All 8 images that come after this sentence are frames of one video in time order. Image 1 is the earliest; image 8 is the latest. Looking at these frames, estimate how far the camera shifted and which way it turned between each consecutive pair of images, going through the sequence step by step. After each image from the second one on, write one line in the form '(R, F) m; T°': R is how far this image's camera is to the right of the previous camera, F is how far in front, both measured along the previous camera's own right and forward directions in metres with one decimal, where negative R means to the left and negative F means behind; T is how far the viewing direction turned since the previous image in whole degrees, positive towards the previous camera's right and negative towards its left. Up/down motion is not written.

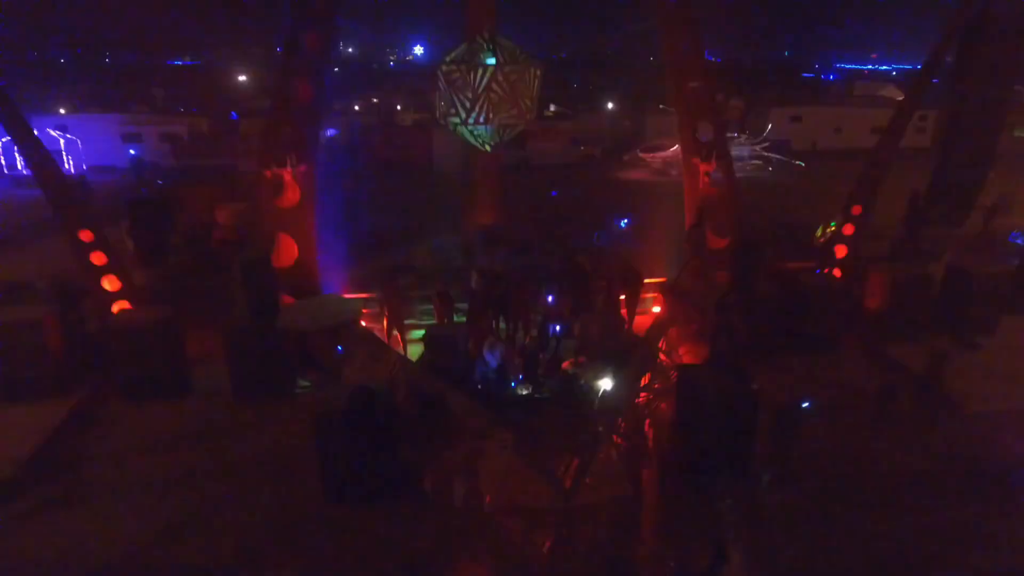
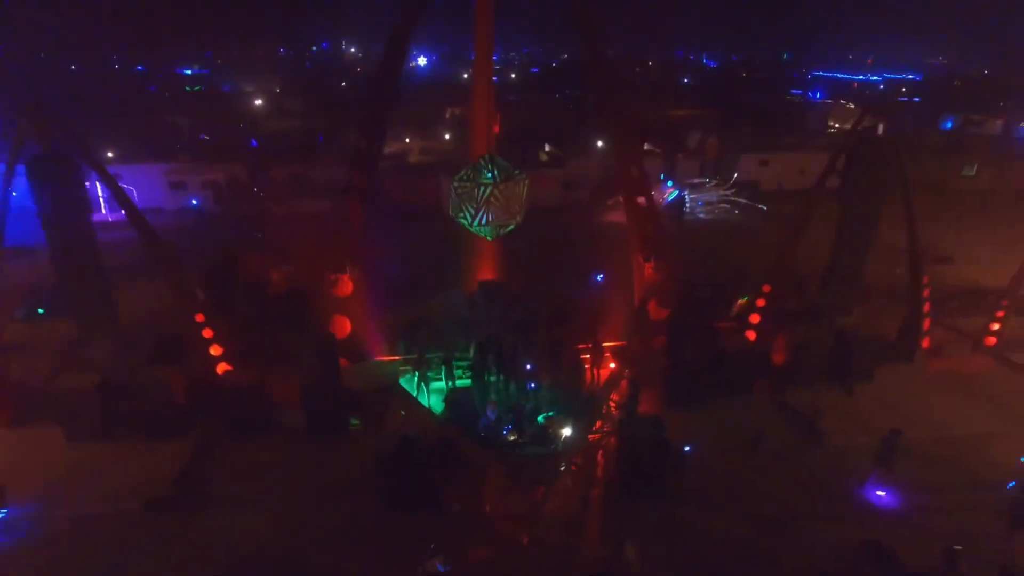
(+0.1, -1.1) m; -1°
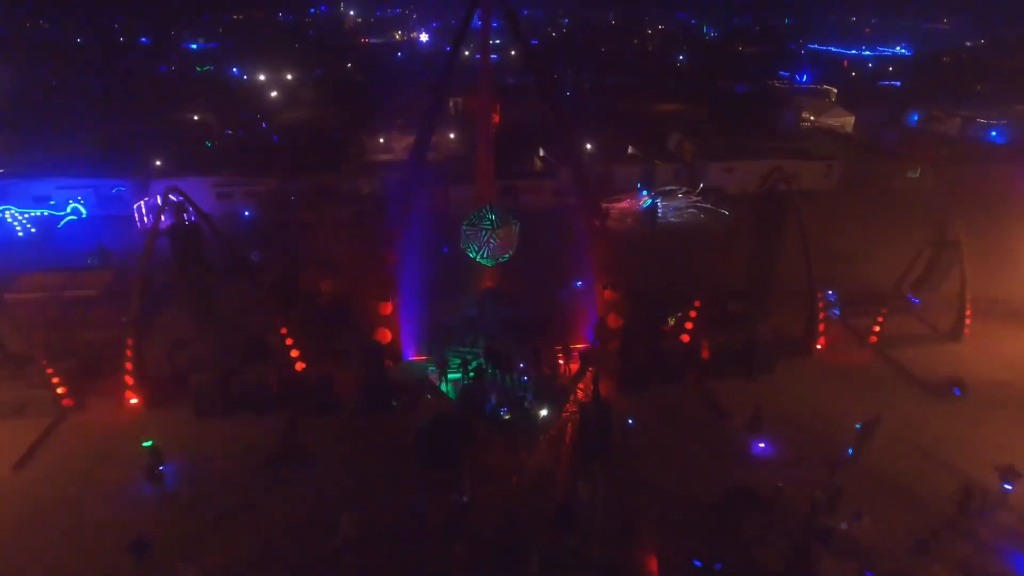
(+0.1, -1.6) m; 0°
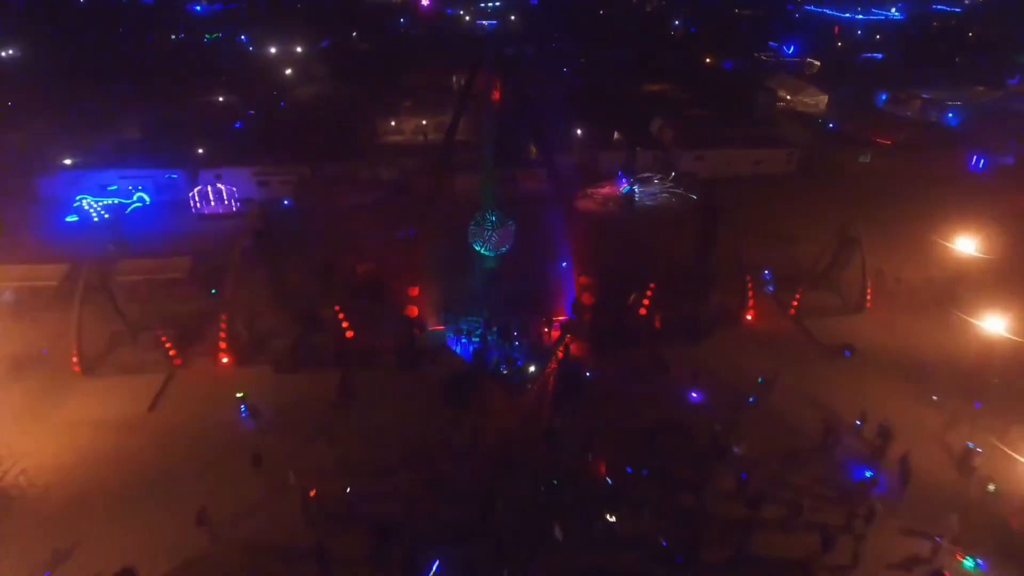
(0.0, -1.8) m; 0°
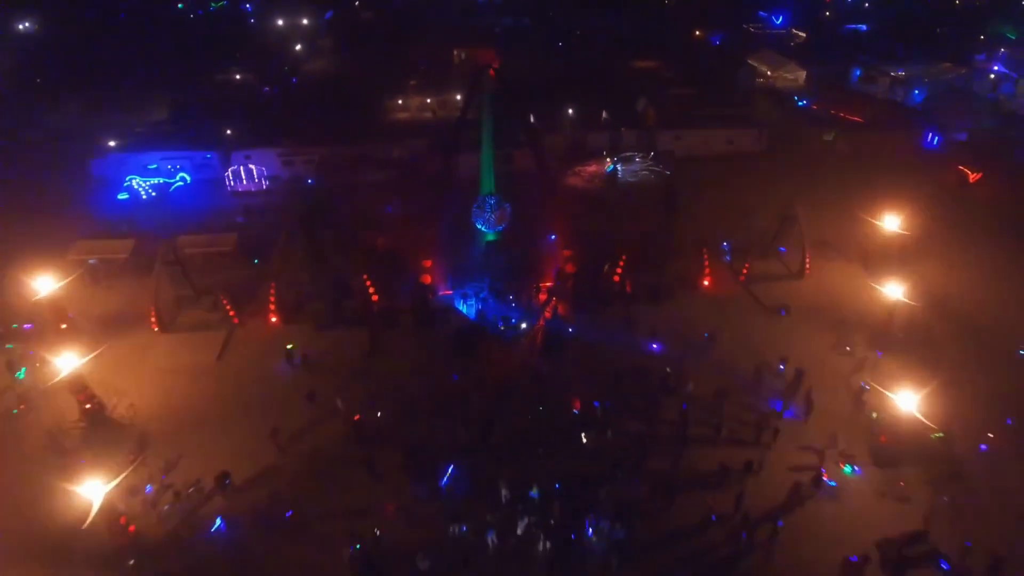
(+0.1, -1.7) m; 0°
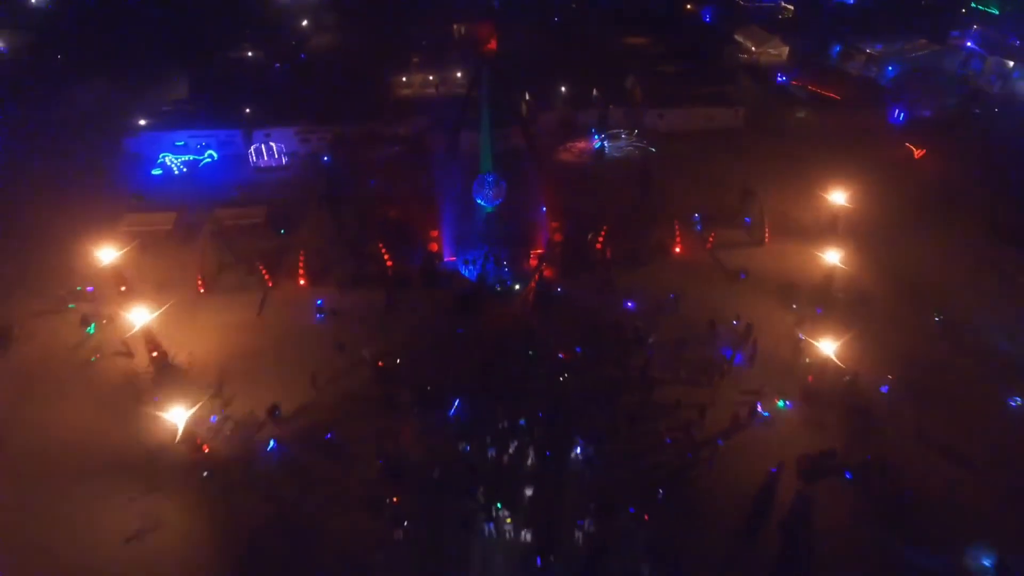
(+0.1, -1.5) m; 0°
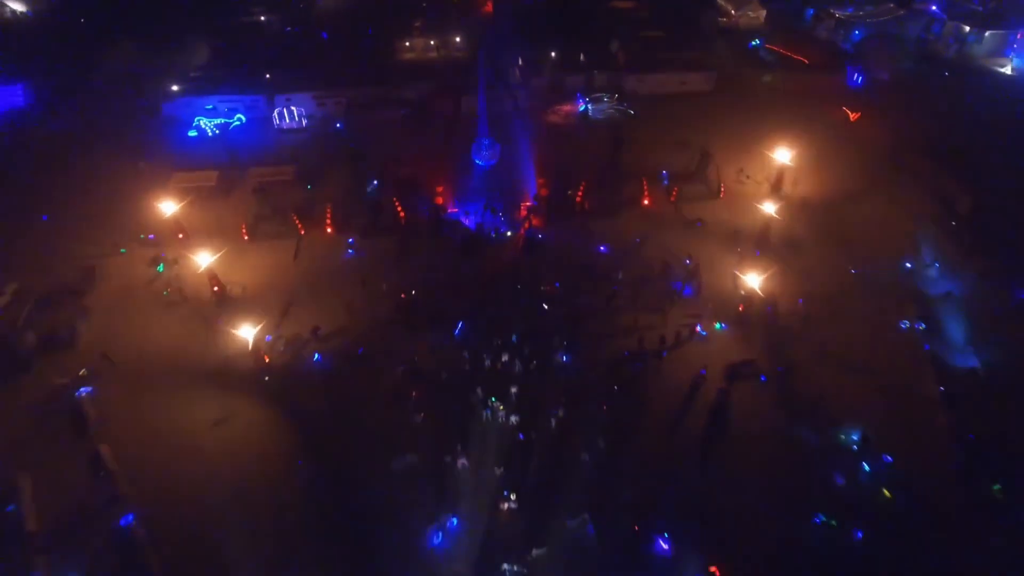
(+0.1, -2.2) m; 0°
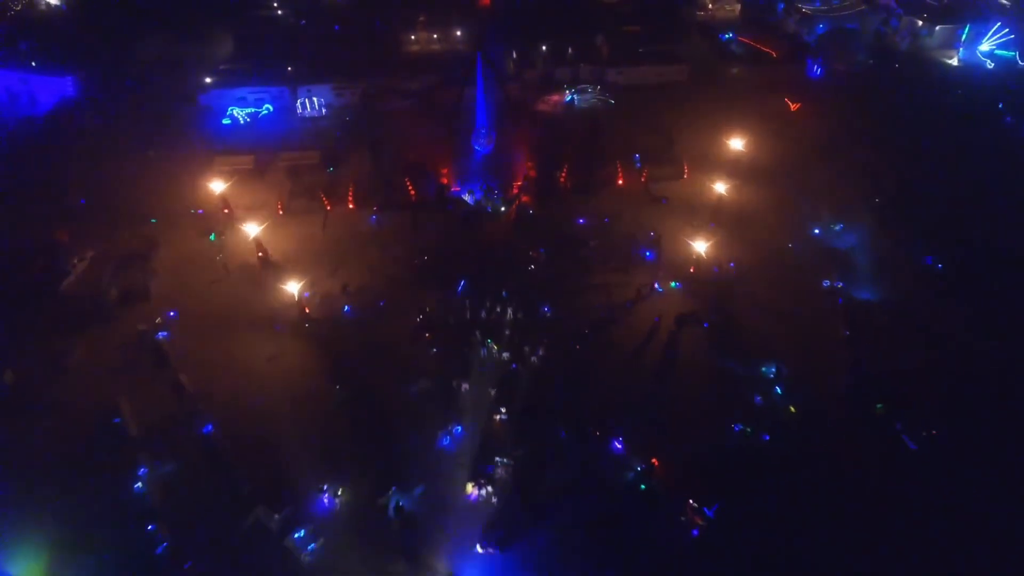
(+0.1, -2.4) m; 0°
